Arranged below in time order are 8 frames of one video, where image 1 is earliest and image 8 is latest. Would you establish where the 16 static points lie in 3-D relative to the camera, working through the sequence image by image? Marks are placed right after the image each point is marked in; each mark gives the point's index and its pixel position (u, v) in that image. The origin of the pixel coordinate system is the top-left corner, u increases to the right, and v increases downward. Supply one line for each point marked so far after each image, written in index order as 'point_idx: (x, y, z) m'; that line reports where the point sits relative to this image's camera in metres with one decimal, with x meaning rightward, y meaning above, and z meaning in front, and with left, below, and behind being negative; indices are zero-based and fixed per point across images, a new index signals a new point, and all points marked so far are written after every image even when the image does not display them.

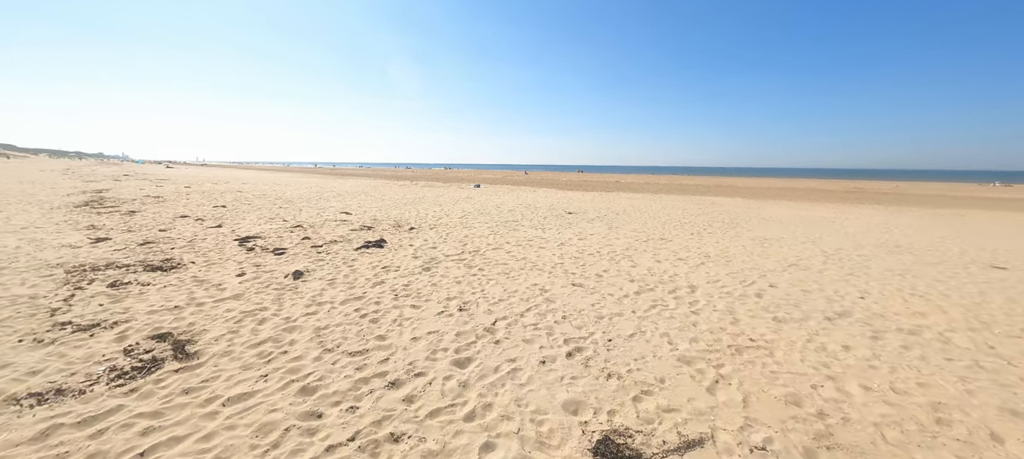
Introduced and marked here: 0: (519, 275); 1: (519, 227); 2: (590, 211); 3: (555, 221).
0: (+0.1, -0.8, +5.6) m
1: (+0.2, 0.0, +10.0) m
2: (+3.2, +0.7, +13.8) m
3: (+1.4, +0.3, +11.3) m
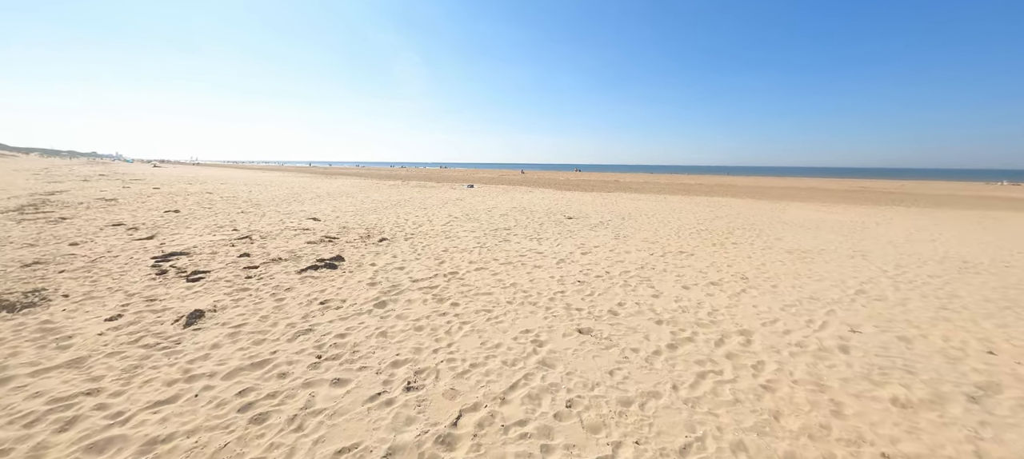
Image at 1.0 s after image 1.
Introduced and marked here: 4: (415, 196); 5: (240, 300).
0: (-0.1, -1.0, +4.0) m
1: (0.0, -0.2, +8.4) m
2: (+2.9, +0.5, +12.3) m
3: (+1.2, 0.0, +9.7) m
4: (-5.5, +1.9, +19.6) m
5: (-3.5, -0.9, +4.5) m
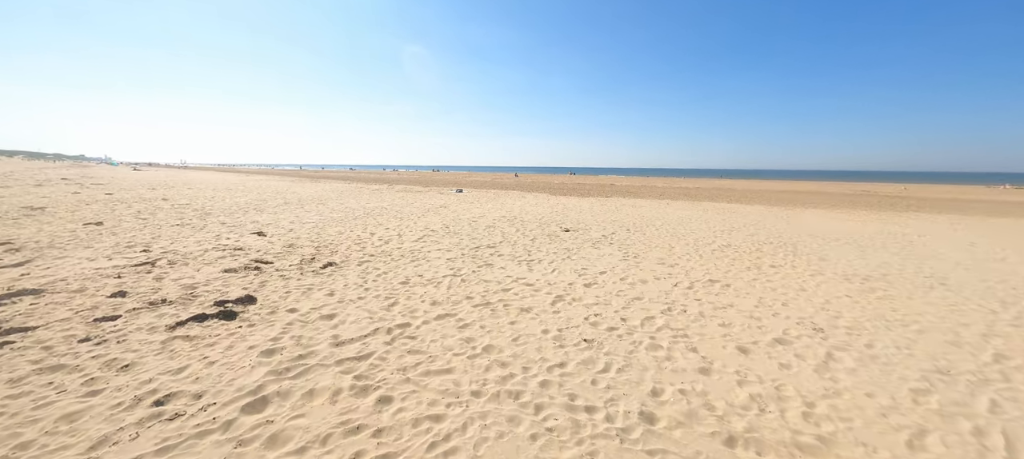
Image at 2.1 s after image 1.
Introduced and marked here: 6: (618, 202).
0: (-0.3, -1.4, +2.3) m
1: (-0.4, -0.6, +6.7) m
2: (+2.5, +0.1, +10.6) m
3: (+0.9, -0.4, +8.0) m
4: (-6.0, +1.4, +17.8) m
5: (-3.8, -1.3, +2.7) m
6: (+6.1, +1.6, +19.7) m
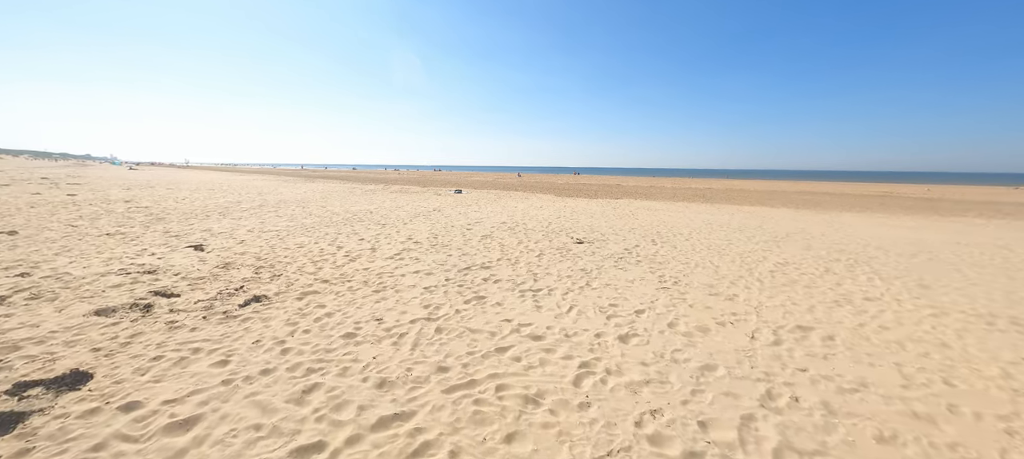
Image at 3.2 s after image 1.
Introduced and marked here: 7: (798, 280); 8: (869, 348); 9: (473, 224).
0: (-0.4, -1.7, +0.5) m
1: (-0.4, -0.9, +4.9) m
2: (+2.6, -0.2, +8.8) m
3: (+0.9, -0.7, +6.2) m
4: (-5.9, +1.1, +16.0) m
5: (-3.8, -1.5, +0.9) m
6: (+6.2, +1.3, +17.9) m
7: (+5.0, -0.9, +6.0) m
8: (+3.8, -1.2, +3.7) m
9: (-1.2, +0.2, +10.8) m
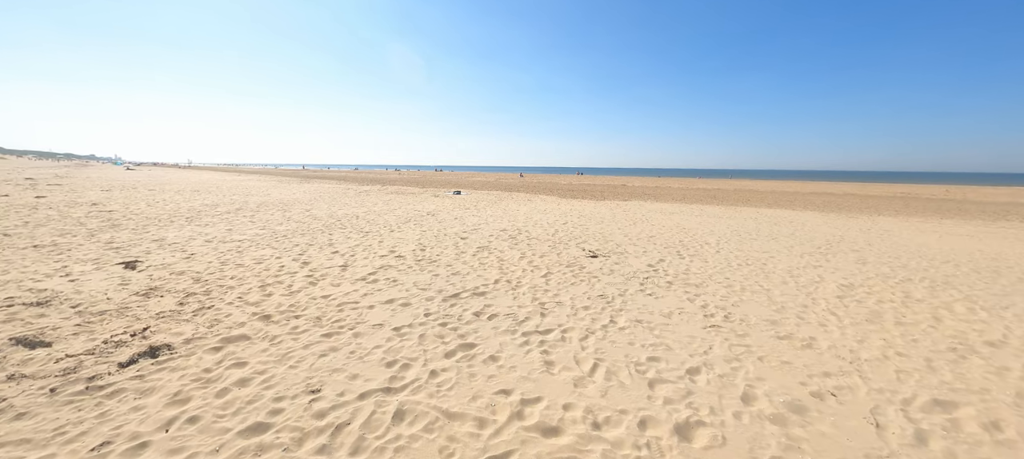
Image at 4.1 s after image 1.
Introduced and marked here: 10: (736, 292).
0: (-0.4, -1.9, -0.8) m
1: (-0.4, -1.1, +3.6) m
2: (+2.6, -0.5, +7.5) m
3: (+0.9, -0.9, +4.9) m
4: (-5.9, +0.9, +14.8) m
5: (-3.8, -1.8, -0.4) m
6: (+6.3, +1.1, +16.6) m
7: (+5.0, -1.1, +4.6) m
8: (+3.8, -1.5, +2.3) m
9: (-1.2, 0.0, +9.5) m
10: (+3.4, -0.9, +5.2) m
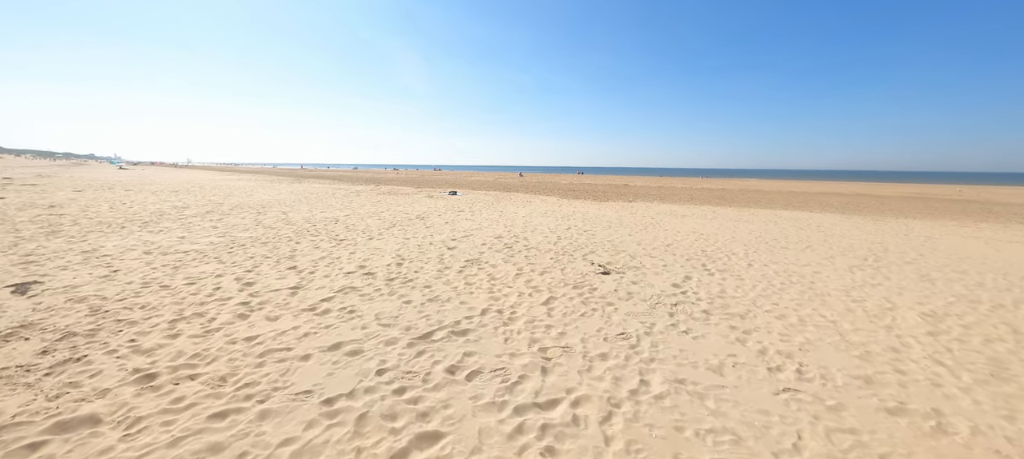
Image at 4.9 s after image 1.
0: (-0.5, -2.1, -2.0) m
1: (-0.4, -1.3, +2.4) m
2: (+2.5, -0.6, +6.3) m
3: (+0.8, -1.1, +3.7) m
4: (-5.9, +0.8, +13.6) m
5: (-3.9, -2.0, -1.6) m
6: (+6.2, +0.9, +15.4) m
7: (+4.9, -1.3, +3.4) m
8: (+3.7, -1.6, +1.1) m
9: (-1.3, -0.2, +8.3) m
10: (+3.3, -1.1, +4.0) m
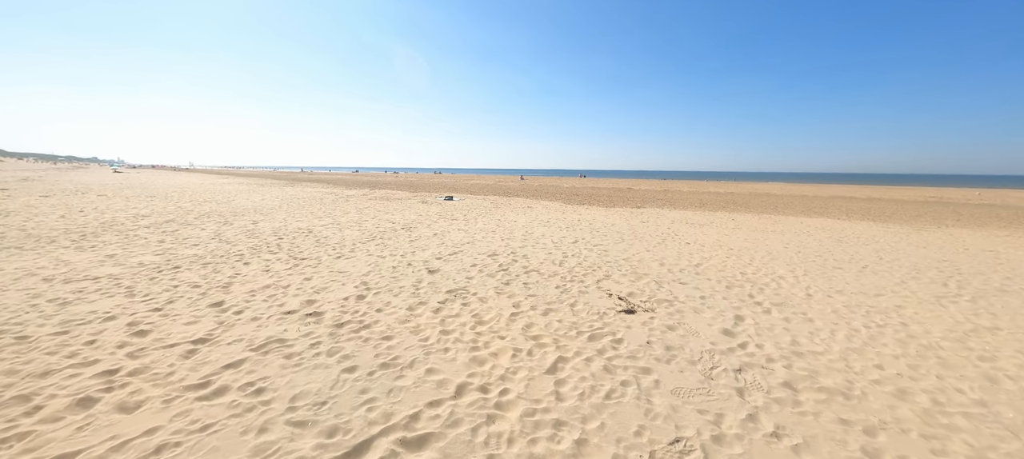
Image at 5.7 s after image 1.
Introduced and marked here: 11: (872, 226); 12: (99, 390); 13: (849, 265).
0: (-0.6, -2.3, -3.4) m
1: (-0.5, -1.6, +1.0) m
2: (+2.4, -0.9, +4.9) m
3: (+0.7, -1.4, +2.3) m
4: (-6.0, +0.4, +12.2) m
5: (-4.0, -2.2, -3.0) m
6: (+6.1, +0.5, +14.0) m
7: (+4.8, -1.6, +2.0) m
8: (+3.6, -1.9, -0.3) m
9: (-1.3, -0.5, +6.9) m
10: (+3.2, -1.4, +2.6) m
11: (+13.6, +0.1, +12.9) m
12: (-3.2, -1.2, +2.7) m
13: (+6.9, -0.7, +7.2) m
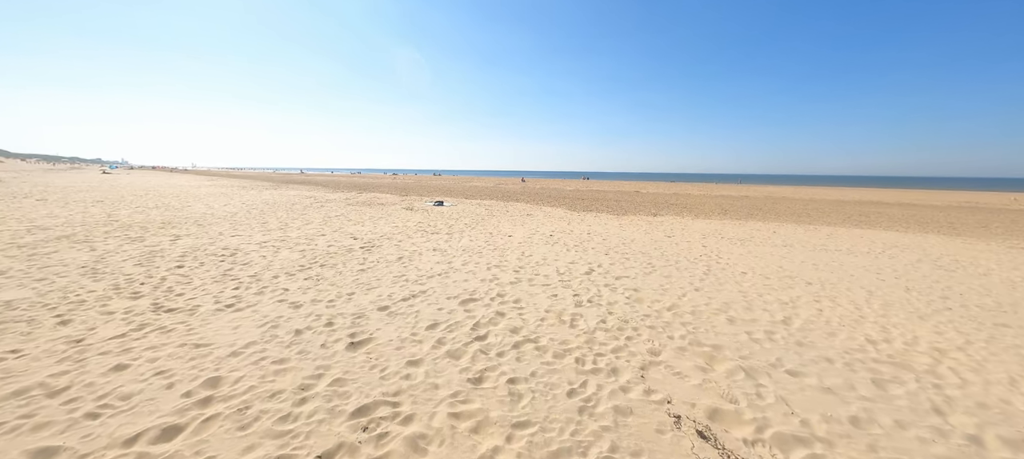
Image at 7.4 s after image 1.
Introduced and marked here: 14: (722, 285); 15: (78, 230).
0: (-0.9, -2.7, -5.8) m
1: (-0.8, -2.0, -1.4) m
2: (+2.2, -1.4, +2.5) m
3: (+0.5, -1.8, -0.1) m
4: (-6.2, -0.1, +9.9) m
5: (-4.3, -2.6, -5.3) m
6: (+6.0, 0.0, +11.5) m
7: (+4.6, -2.0, -0.4) m
8: (+3.4, -2.3, -2.7) m
9: (-1.5, -1.0, +4.5) m
10: (+3.0, -1.8, +0.2) m
11: (+13.5, -0.4, +10.5) m
12: (-3.4, -1.7, +0.3) m
13: (+6.7, -1.2, +4.7) m
14: (+3.4, -0.9, +5.6) m
15: (-11.5, 0.0, +9.5) m
